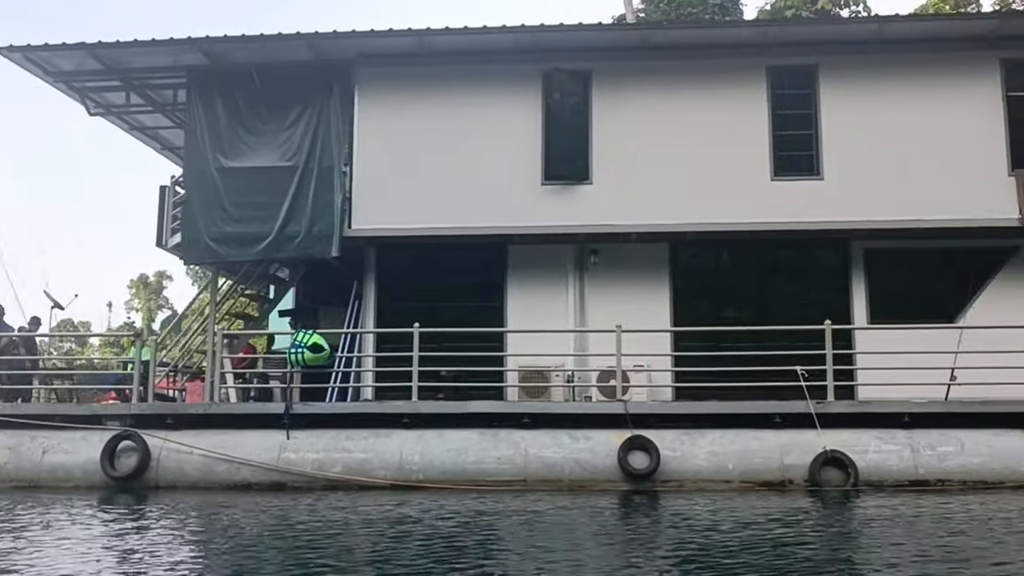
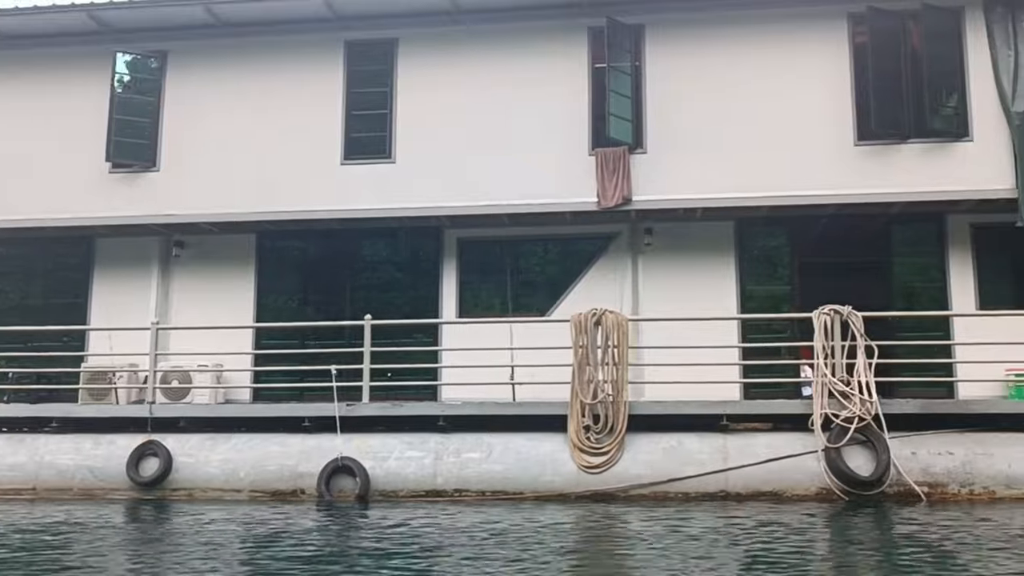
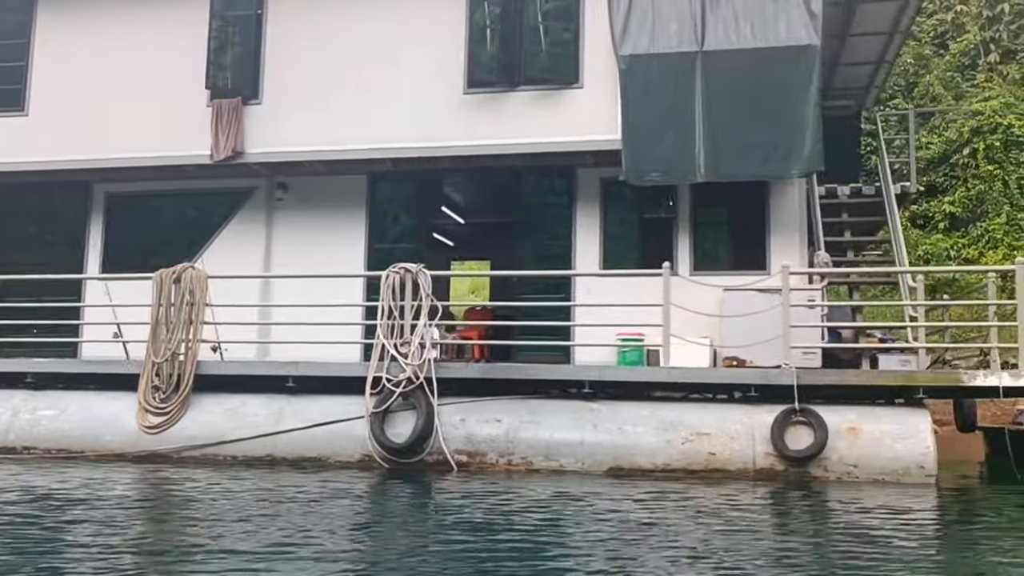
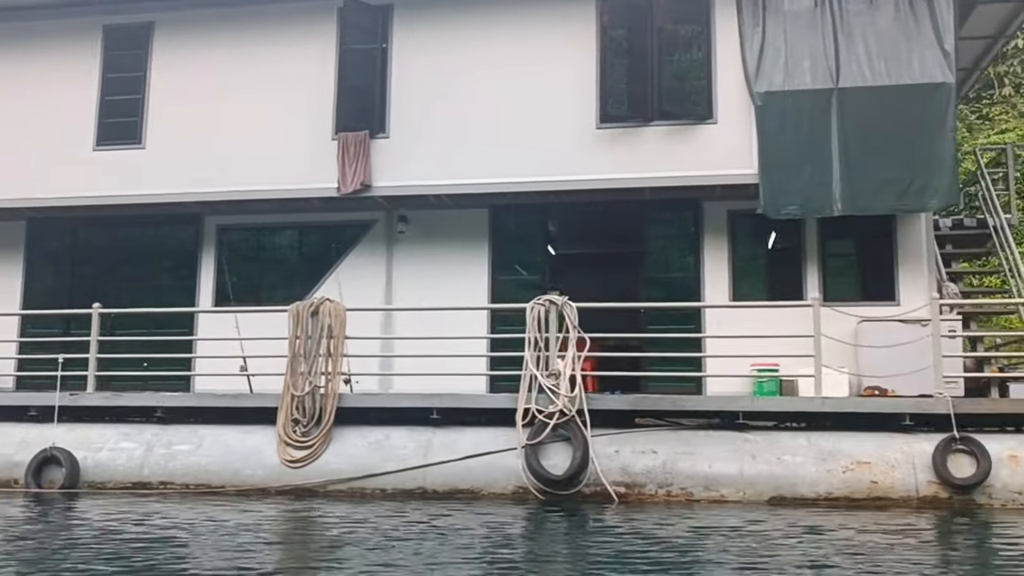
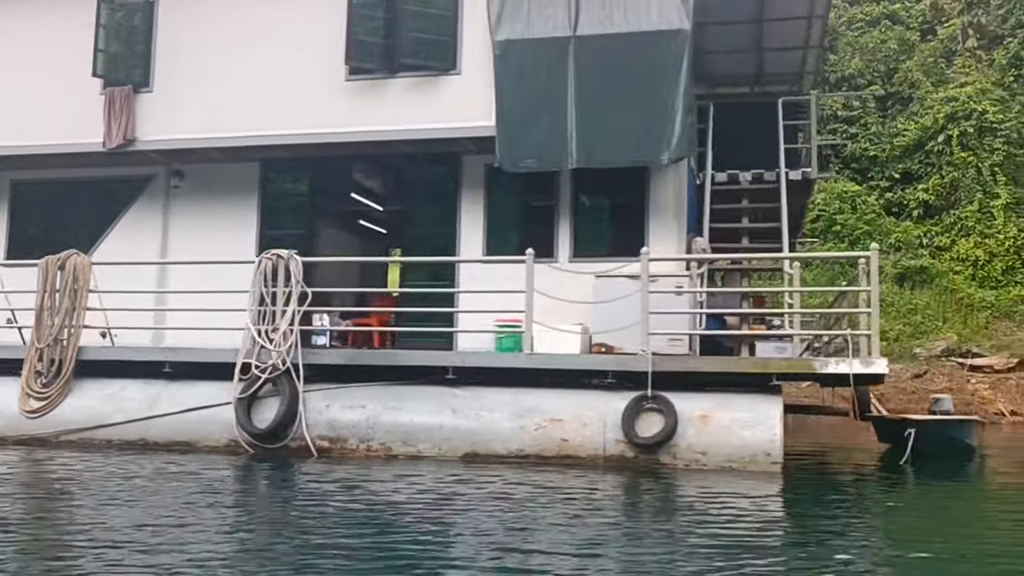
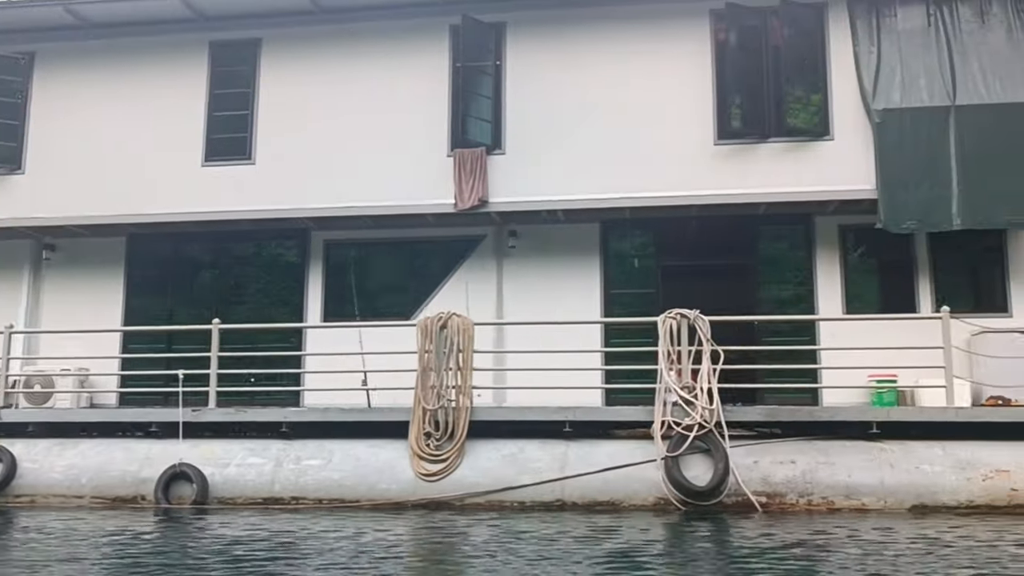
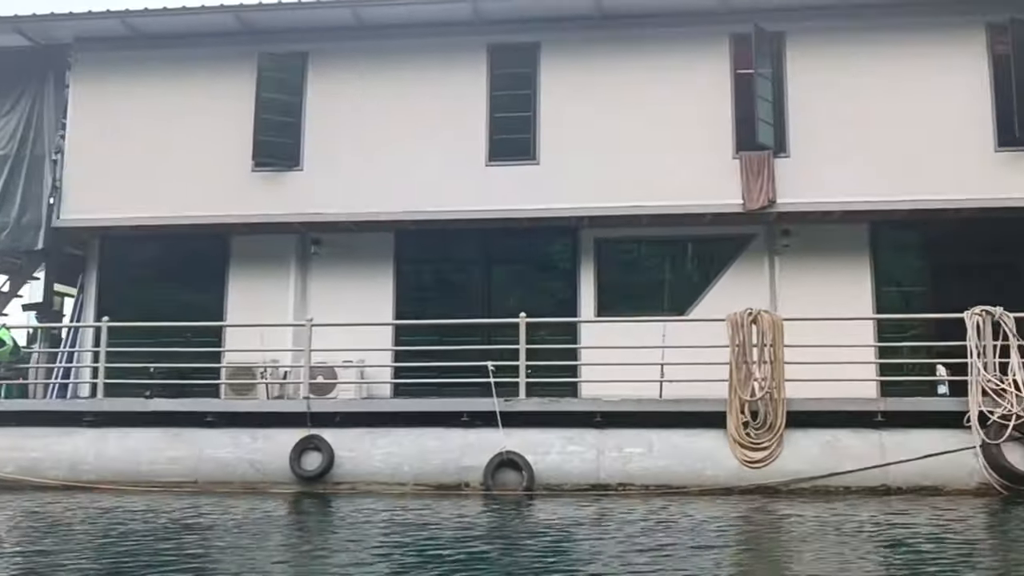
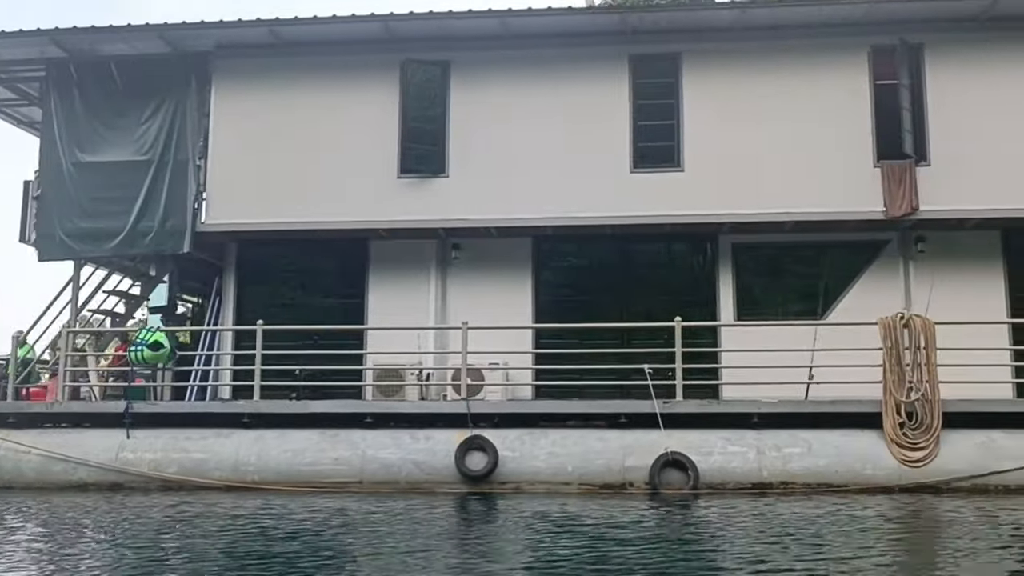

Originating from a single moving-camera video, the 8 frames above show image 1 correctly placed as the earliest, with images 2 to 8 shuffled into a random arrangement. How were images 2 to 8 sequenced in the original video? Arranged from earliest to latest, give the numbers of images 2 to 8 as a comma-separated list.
8, 7, 2, 6, 4, 3, 5
